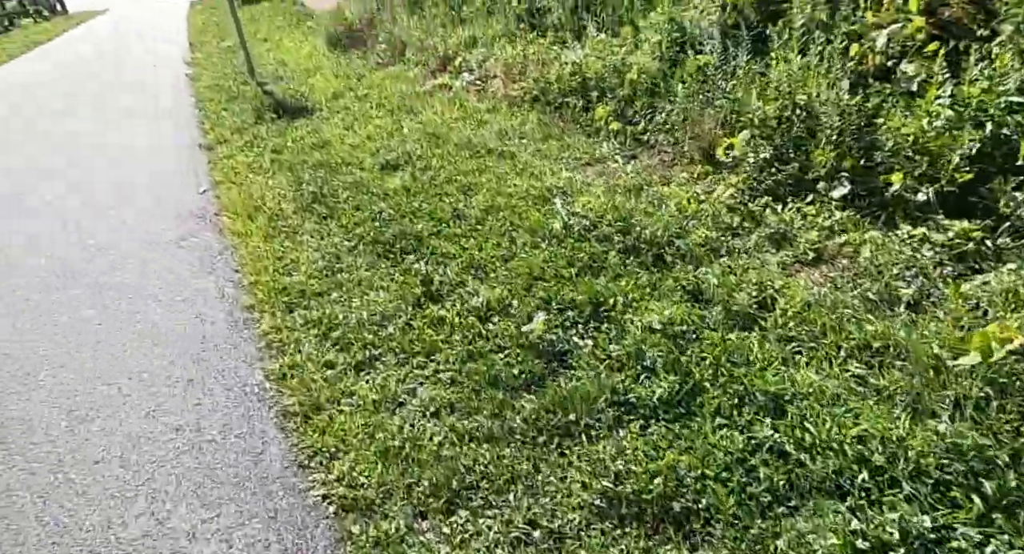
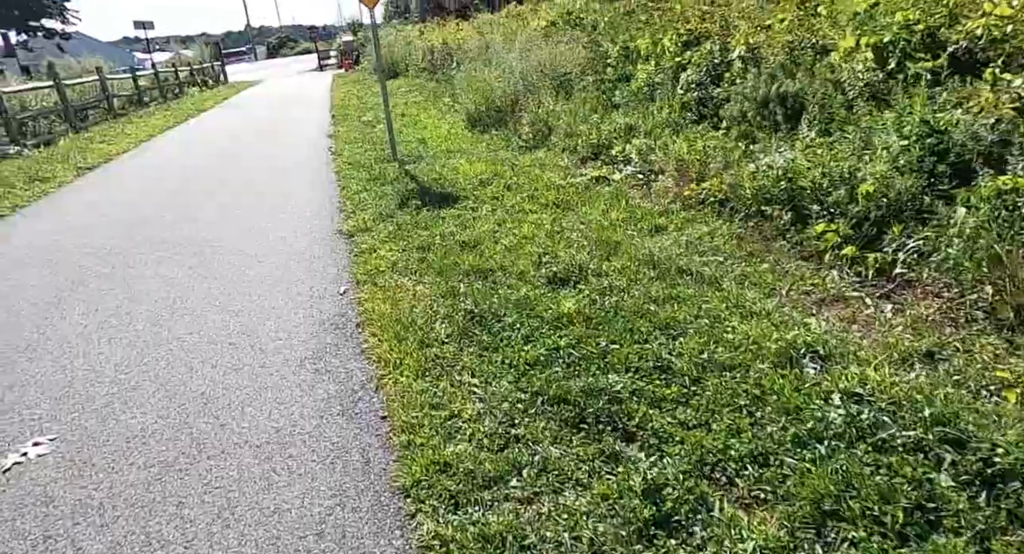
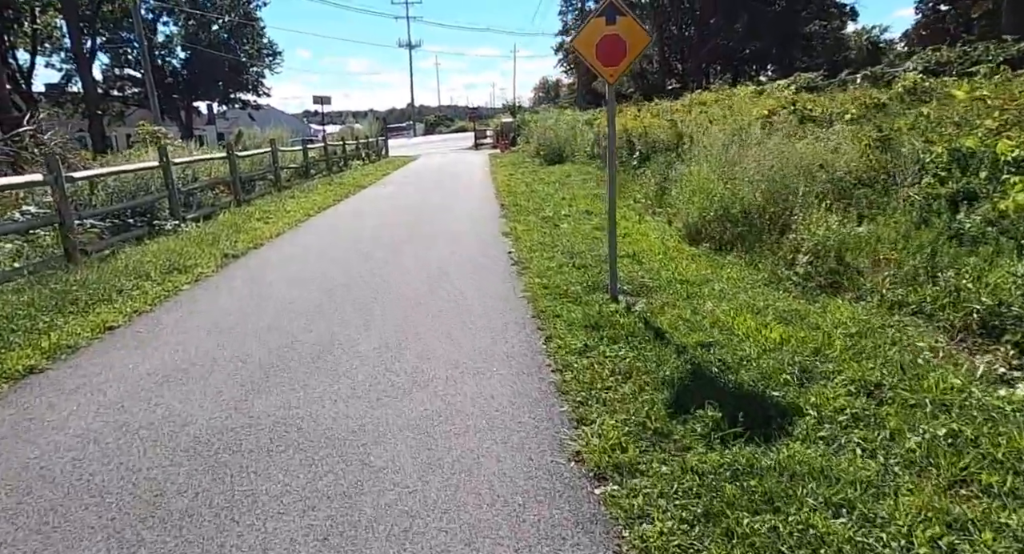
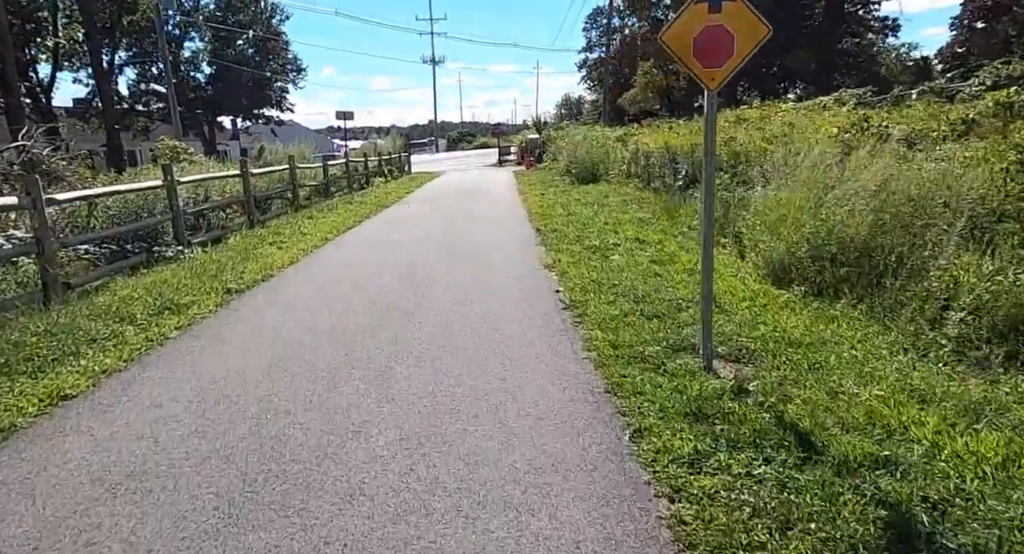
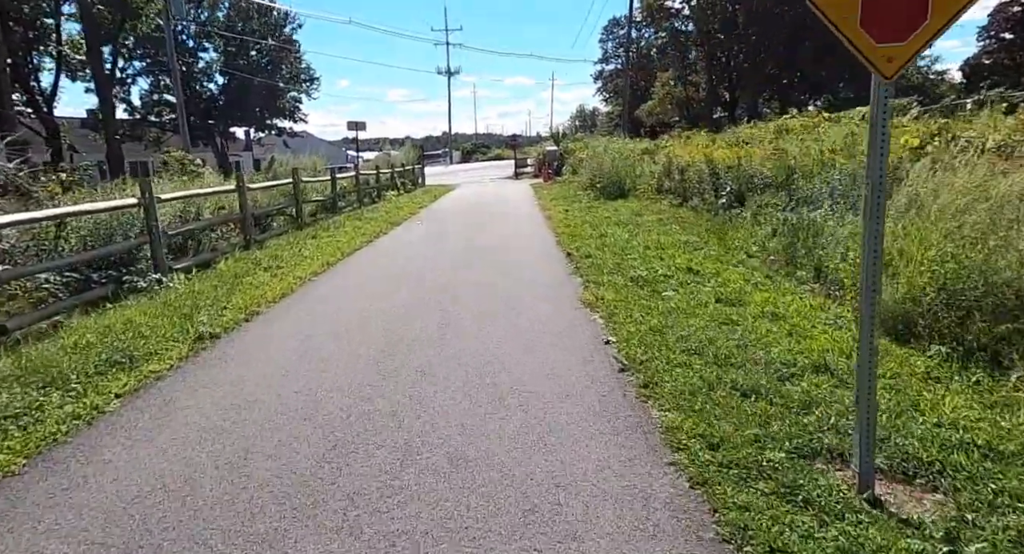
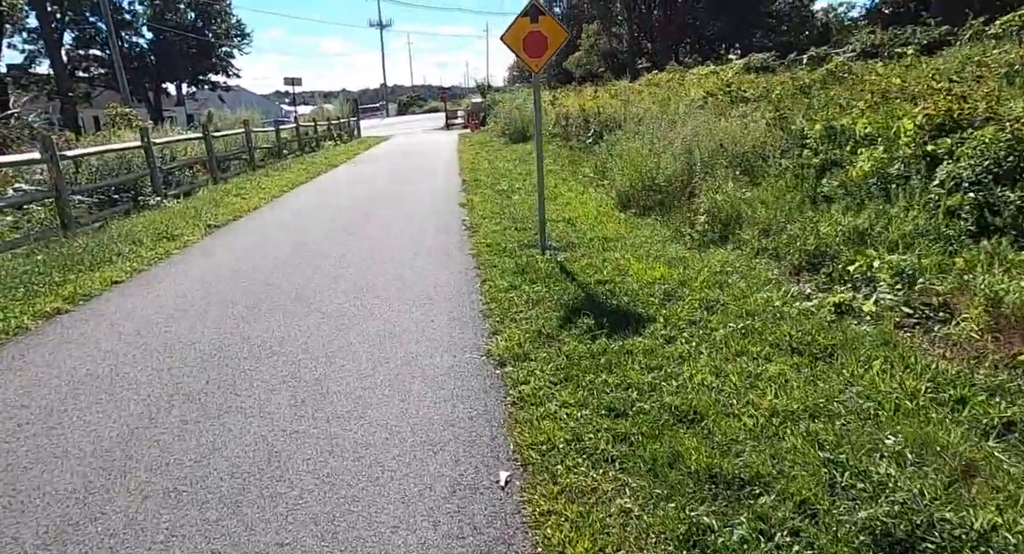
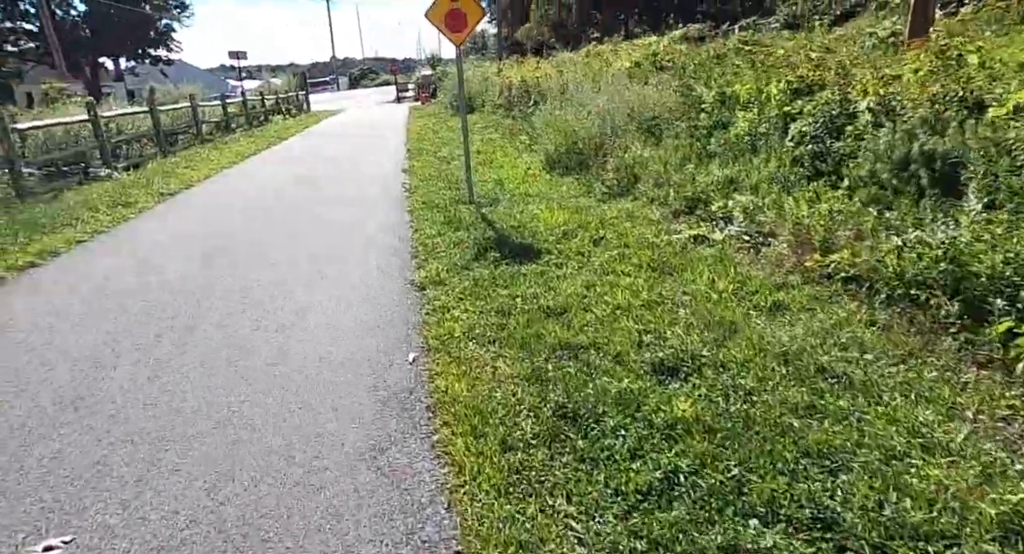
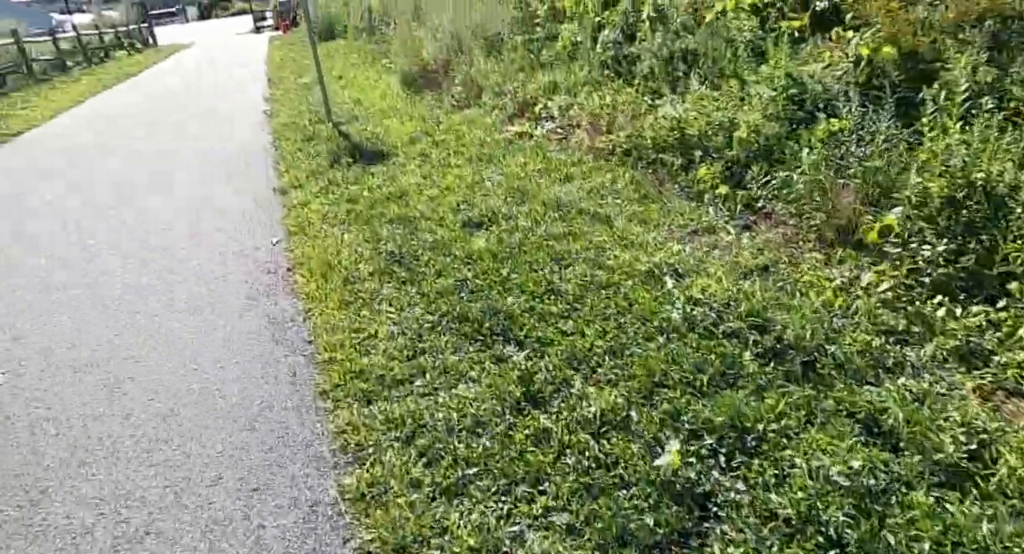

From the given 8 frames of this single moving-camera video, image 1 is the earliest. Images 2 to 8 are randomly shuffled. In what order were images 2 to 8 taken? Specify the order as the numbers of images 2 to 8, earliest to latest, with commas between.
8, 2, 7, 6, 3, 4, 5
